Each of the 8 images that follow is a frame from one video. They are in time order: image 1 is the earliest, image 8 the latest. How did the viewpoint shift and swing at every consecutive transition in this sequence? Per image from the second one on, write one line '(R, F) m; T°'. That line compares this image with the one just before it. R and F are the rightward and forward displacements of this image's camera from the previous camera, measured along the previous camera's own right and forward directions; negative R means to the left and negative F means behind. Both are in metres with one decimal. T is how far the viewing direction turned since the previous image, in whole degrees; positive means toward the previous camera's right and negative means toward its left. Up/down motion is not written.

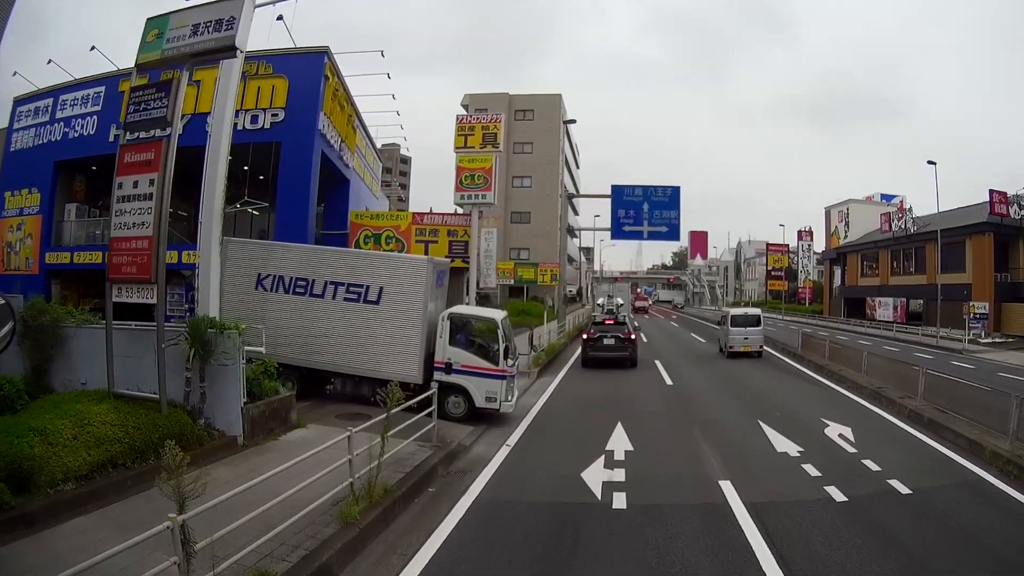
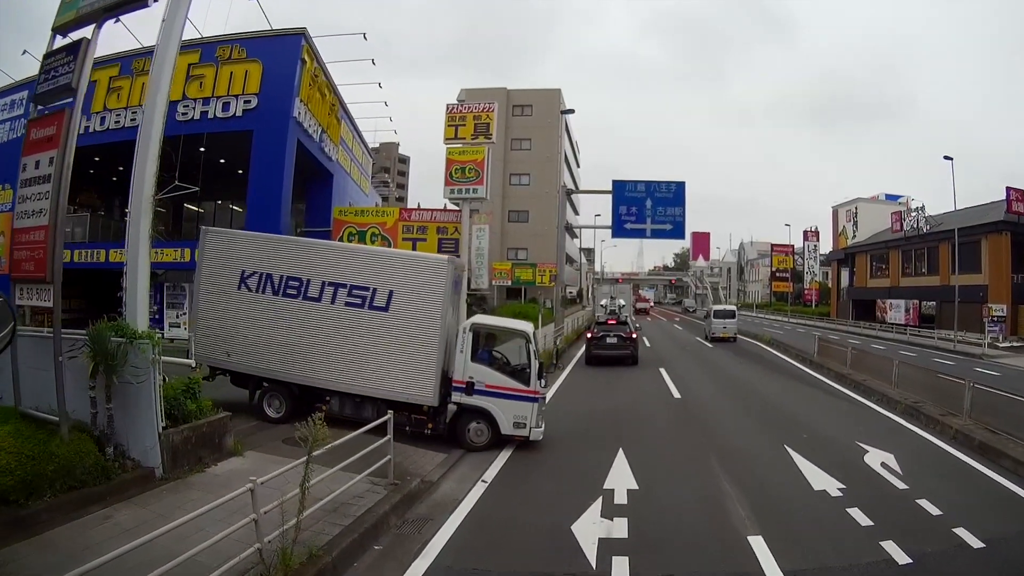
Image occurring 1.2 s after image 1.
(+0.3, +1.3) m; 0°
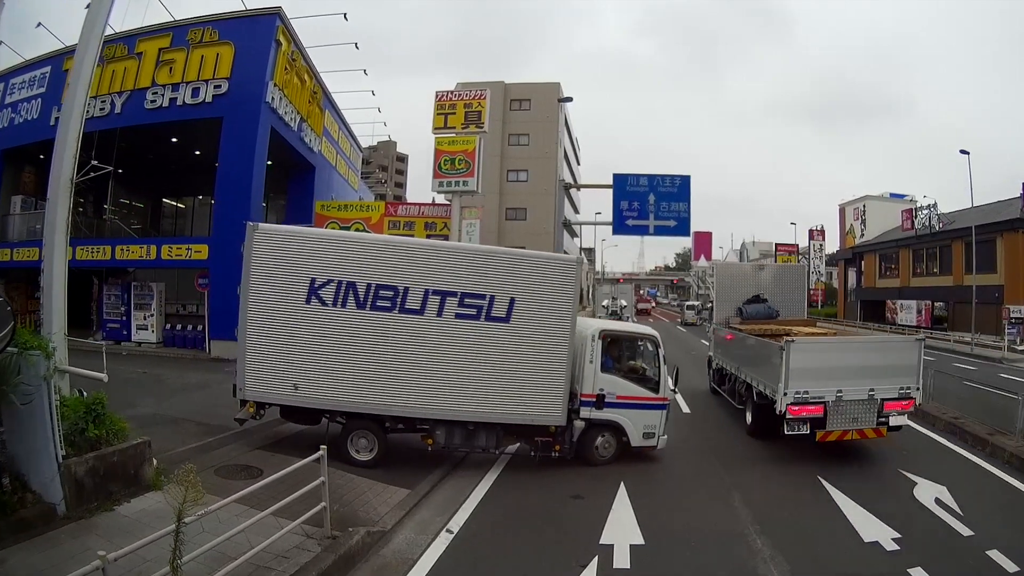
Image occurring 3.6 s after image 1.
(+0.2, +1.2) m; 0°
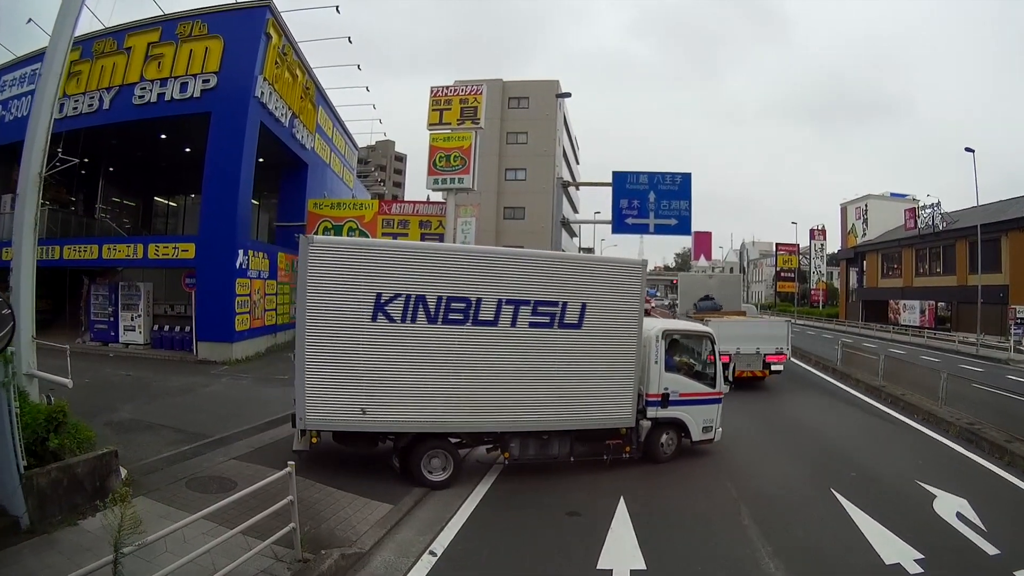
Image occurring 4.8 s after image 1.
(+0.1, +0.4) m; 0°
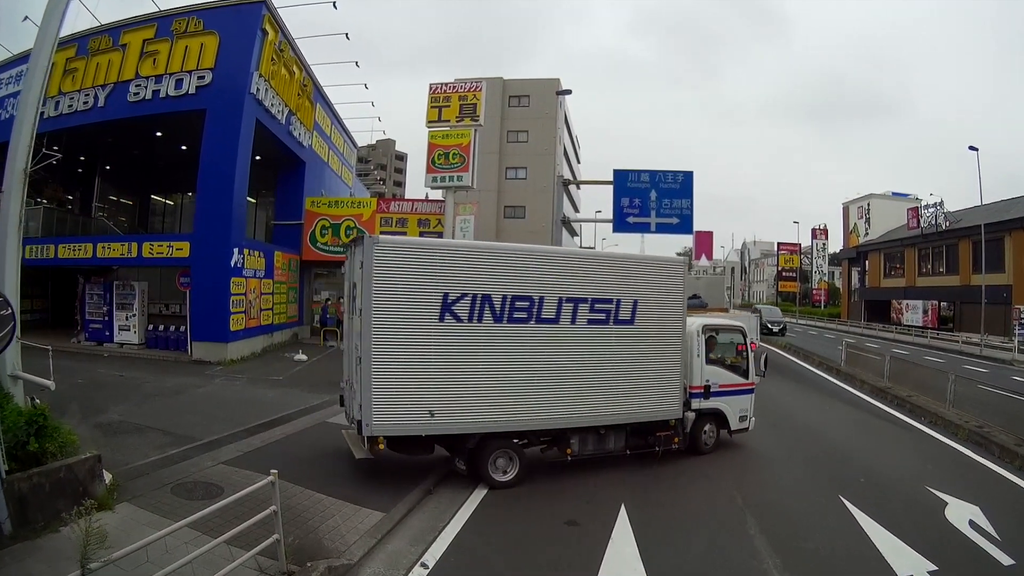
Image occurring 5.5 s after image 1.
(0.0, +0.2) m; 0°
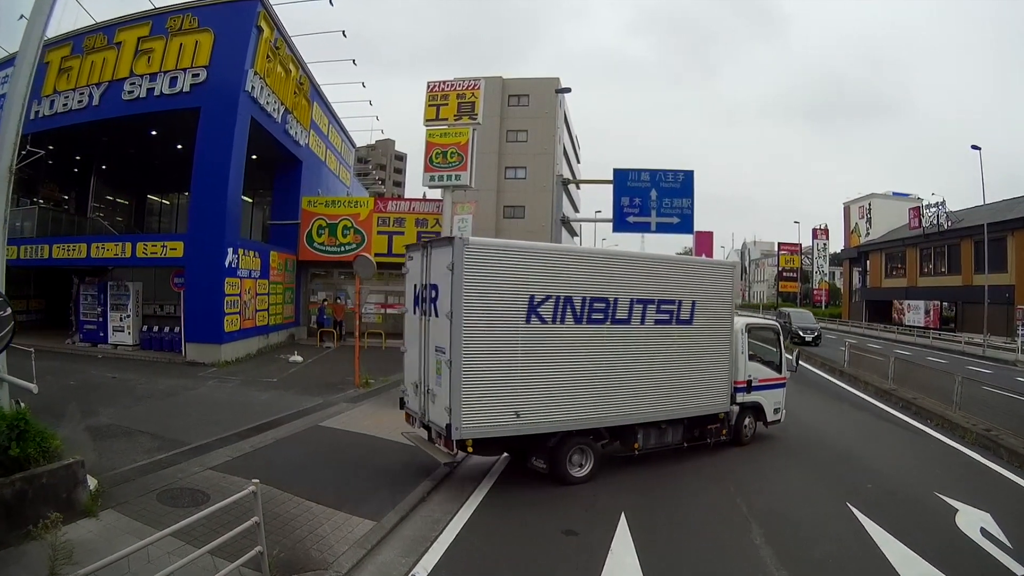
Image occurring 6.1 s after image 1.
(0.0, +0.2) m; 0°
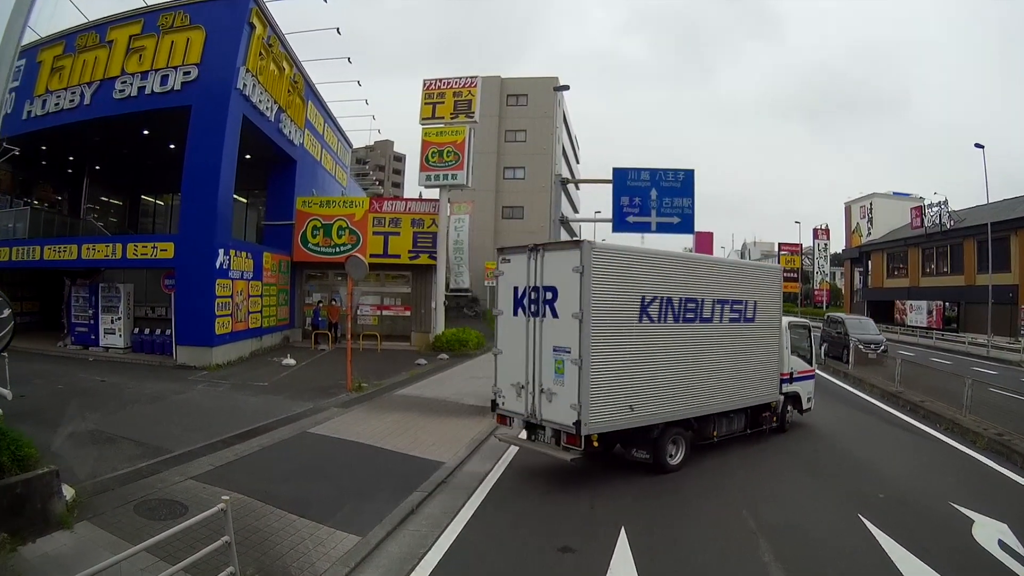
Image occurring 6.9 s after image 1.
(+0.1, +0.3) m; 0°
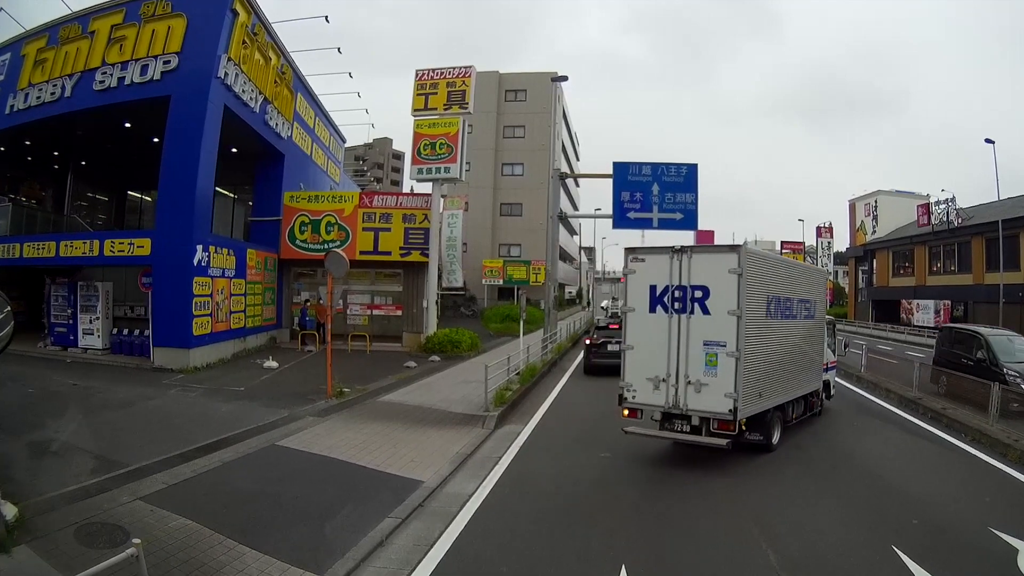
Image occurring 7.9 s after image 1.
(+0.1, +0.6) m; 0°
